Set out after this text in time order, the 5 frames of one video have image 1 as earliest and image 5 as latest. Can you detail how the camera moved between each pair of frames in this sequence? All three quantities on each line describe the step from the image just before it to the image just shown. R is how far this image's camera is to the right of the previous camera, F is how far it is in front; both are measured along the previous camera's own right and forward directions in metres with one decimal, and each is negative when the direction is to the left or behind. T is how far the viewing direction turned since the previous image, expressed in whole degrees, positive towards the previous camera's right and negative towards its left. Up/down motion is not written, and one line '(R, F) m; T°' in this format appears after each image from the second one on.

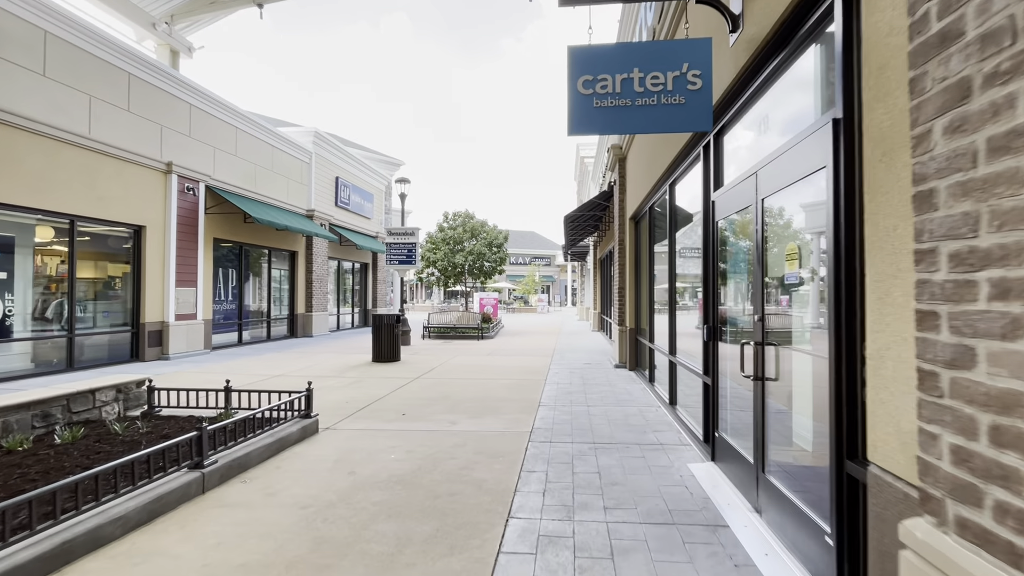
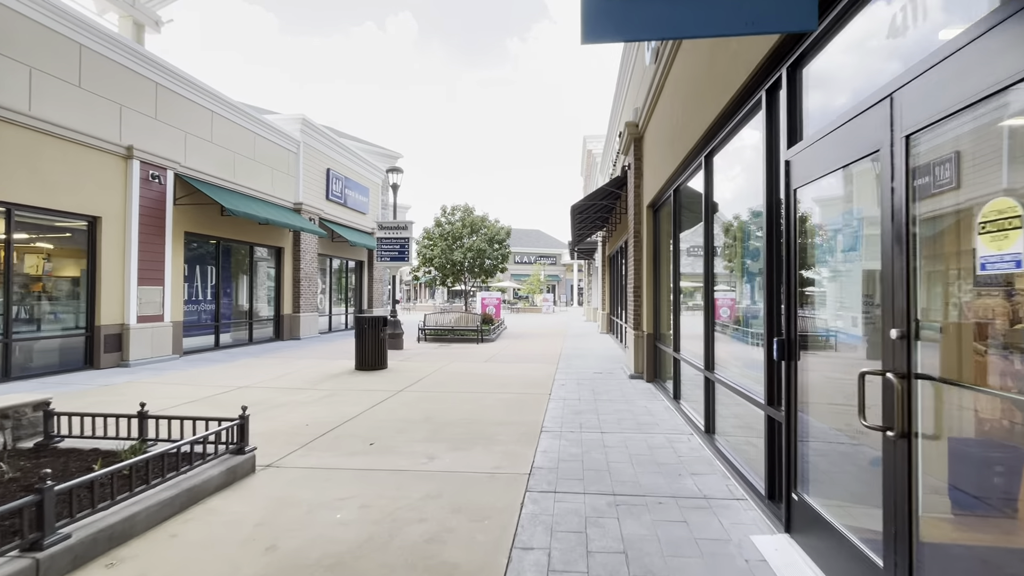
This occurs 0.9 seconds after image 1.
(+0.1, +1.3) m; -1°
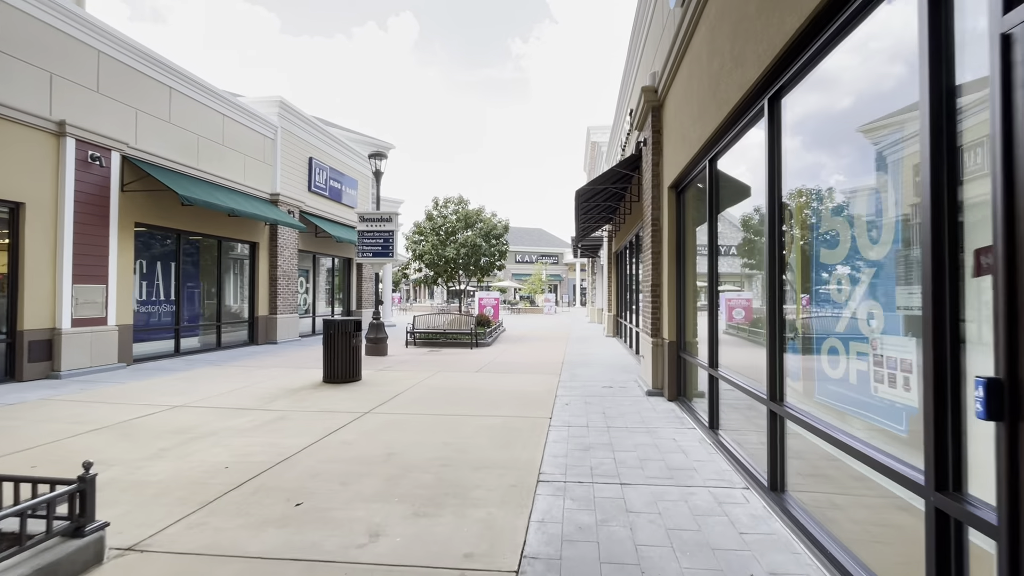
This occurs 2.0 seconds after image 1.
(+0.1, +1.4) m; 0°
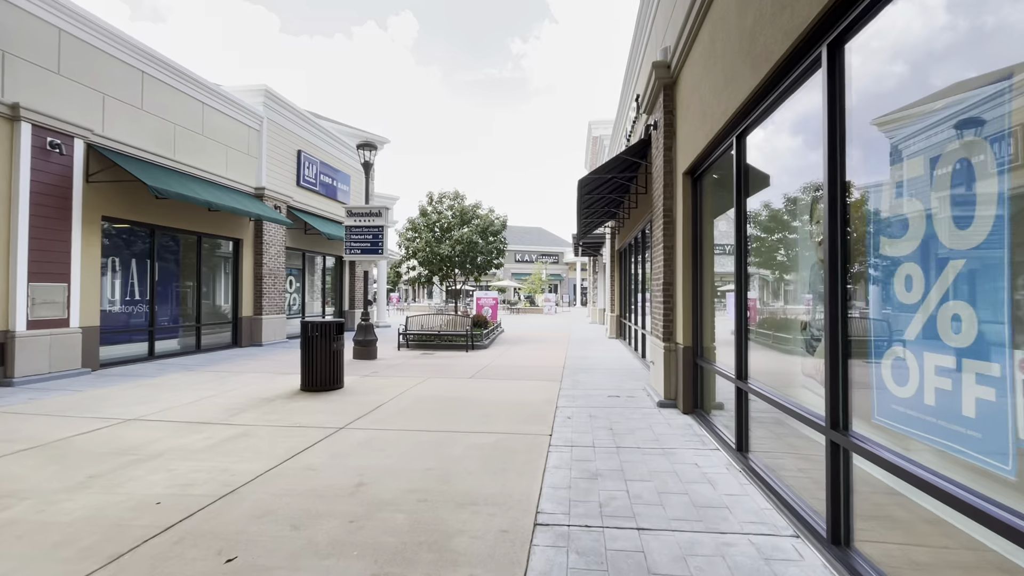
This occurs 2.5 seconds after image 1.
(+0.1, +0.8) m; 0°
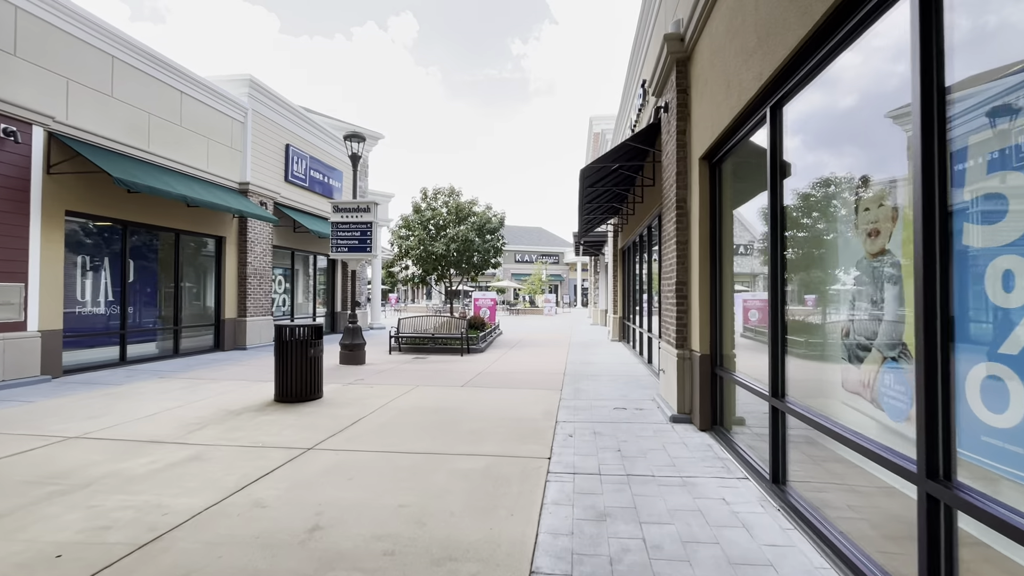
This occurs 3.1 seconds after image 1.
(+0.1, +0.7) m; 0°
